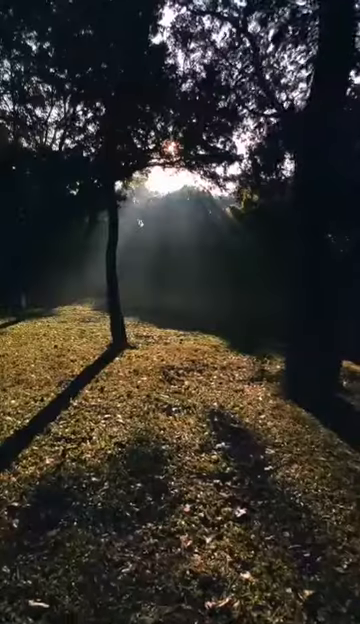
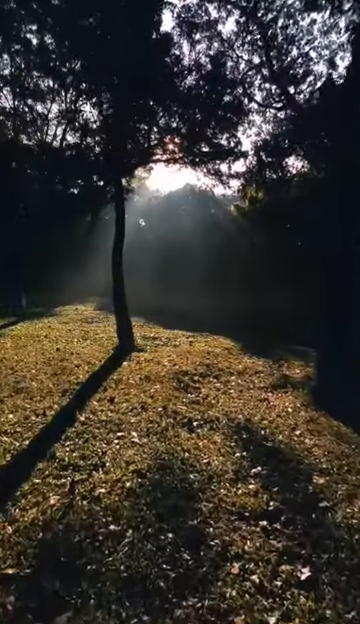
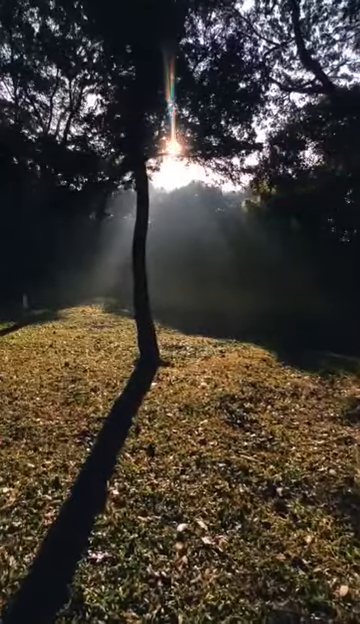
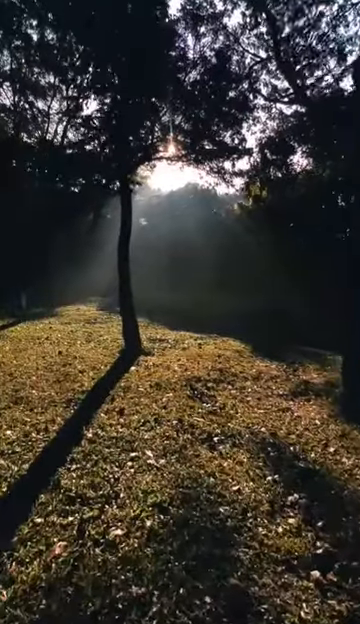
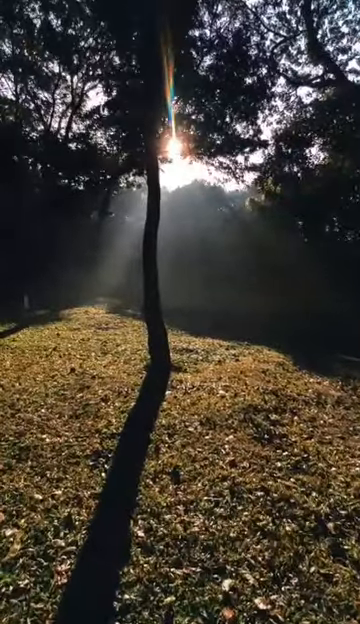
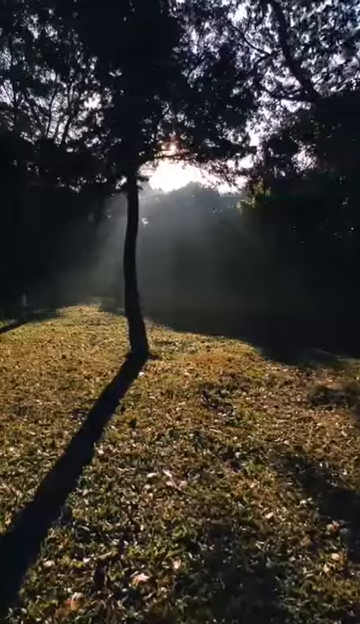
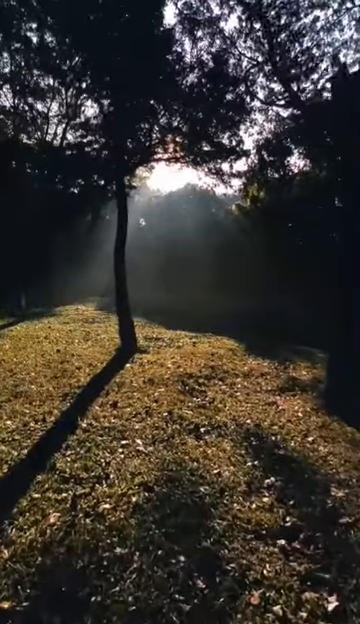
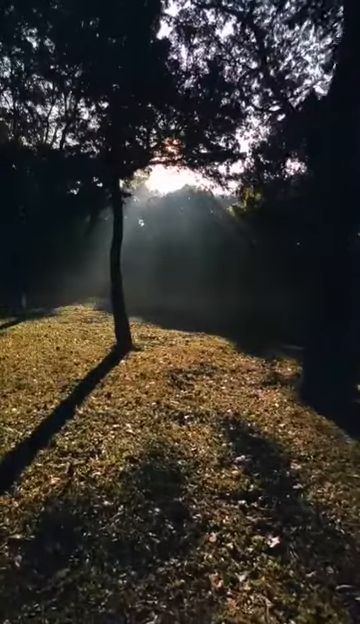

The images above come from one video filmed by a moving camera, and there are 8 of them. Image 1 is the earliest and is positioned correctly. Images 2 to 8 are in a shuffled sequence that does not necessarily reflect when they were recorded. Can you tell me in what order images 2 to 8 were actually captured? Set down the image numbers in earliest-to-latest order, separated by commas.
8, 2, 7, 4, 6, 3, 5
